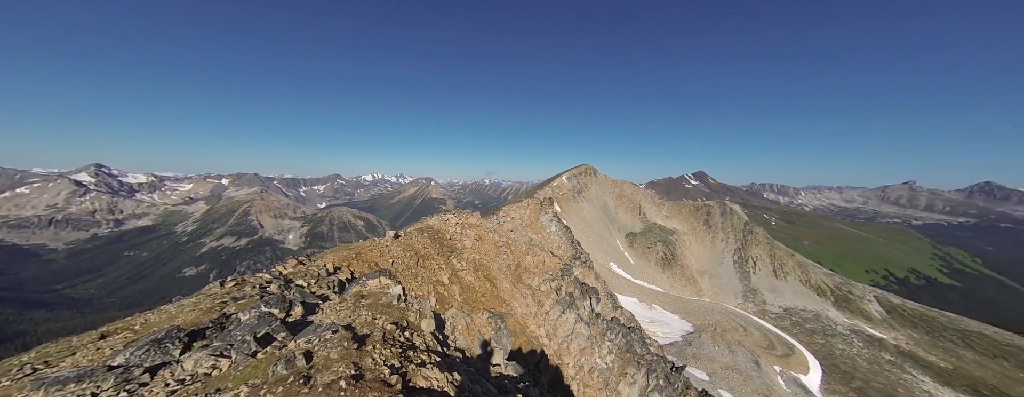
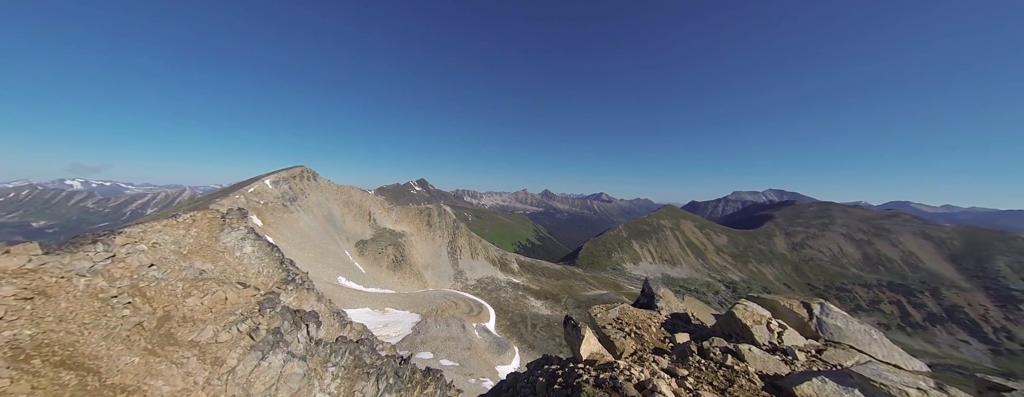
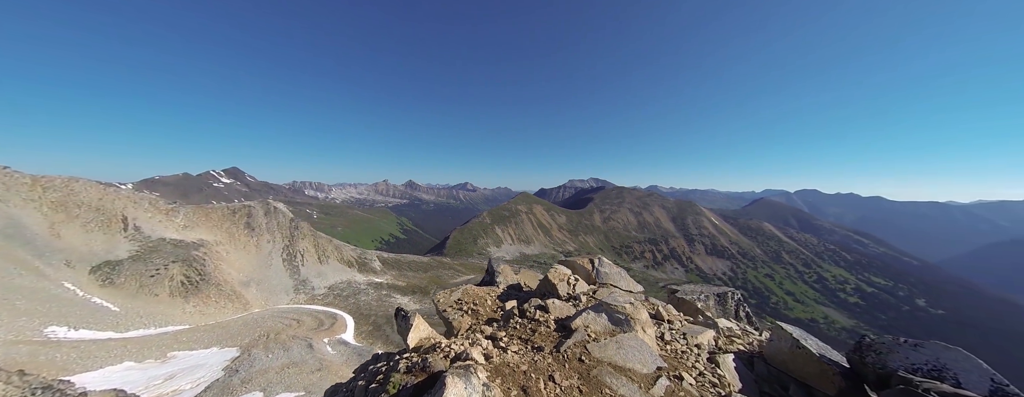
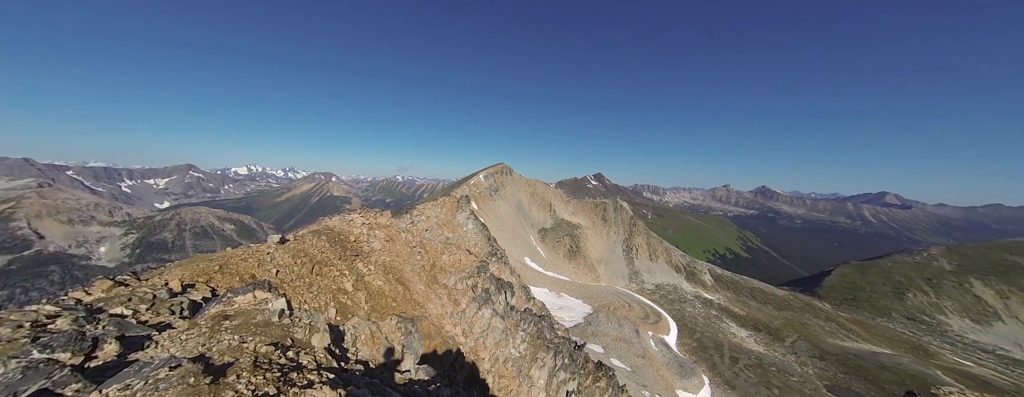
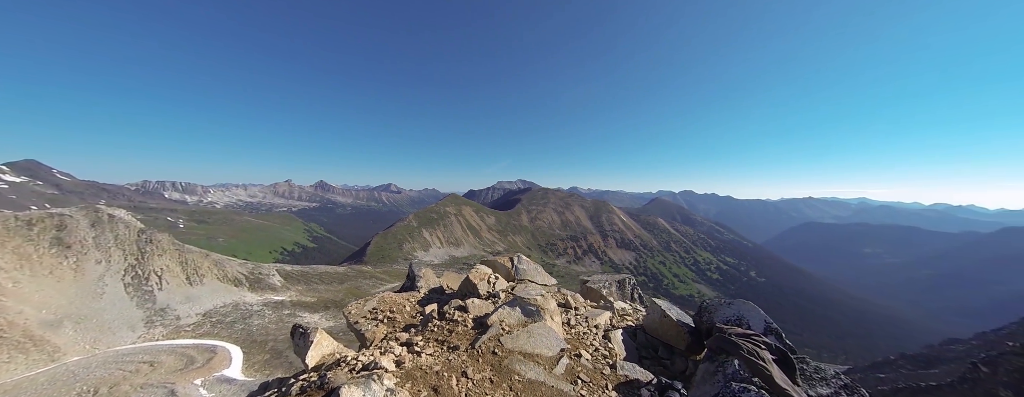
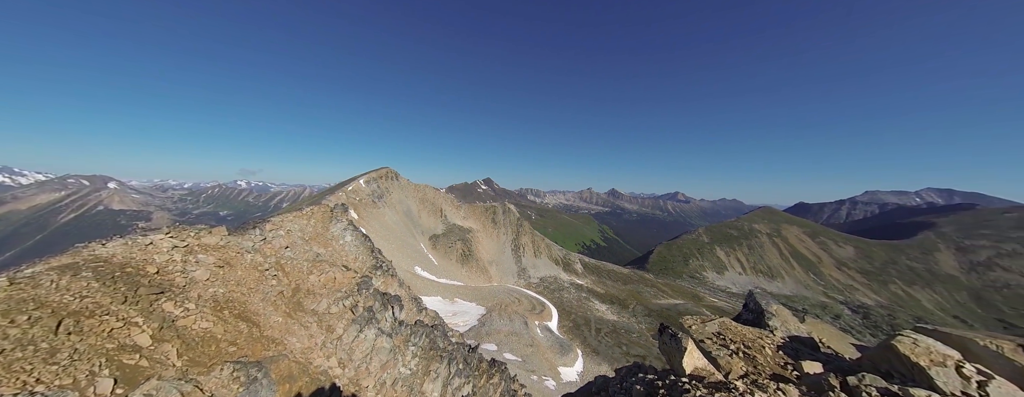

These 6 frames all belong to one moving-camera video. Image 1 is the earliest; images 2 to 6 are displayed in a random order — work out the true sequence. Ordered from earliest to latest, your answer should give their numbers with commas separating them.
4, 6, 2, 3, 5
